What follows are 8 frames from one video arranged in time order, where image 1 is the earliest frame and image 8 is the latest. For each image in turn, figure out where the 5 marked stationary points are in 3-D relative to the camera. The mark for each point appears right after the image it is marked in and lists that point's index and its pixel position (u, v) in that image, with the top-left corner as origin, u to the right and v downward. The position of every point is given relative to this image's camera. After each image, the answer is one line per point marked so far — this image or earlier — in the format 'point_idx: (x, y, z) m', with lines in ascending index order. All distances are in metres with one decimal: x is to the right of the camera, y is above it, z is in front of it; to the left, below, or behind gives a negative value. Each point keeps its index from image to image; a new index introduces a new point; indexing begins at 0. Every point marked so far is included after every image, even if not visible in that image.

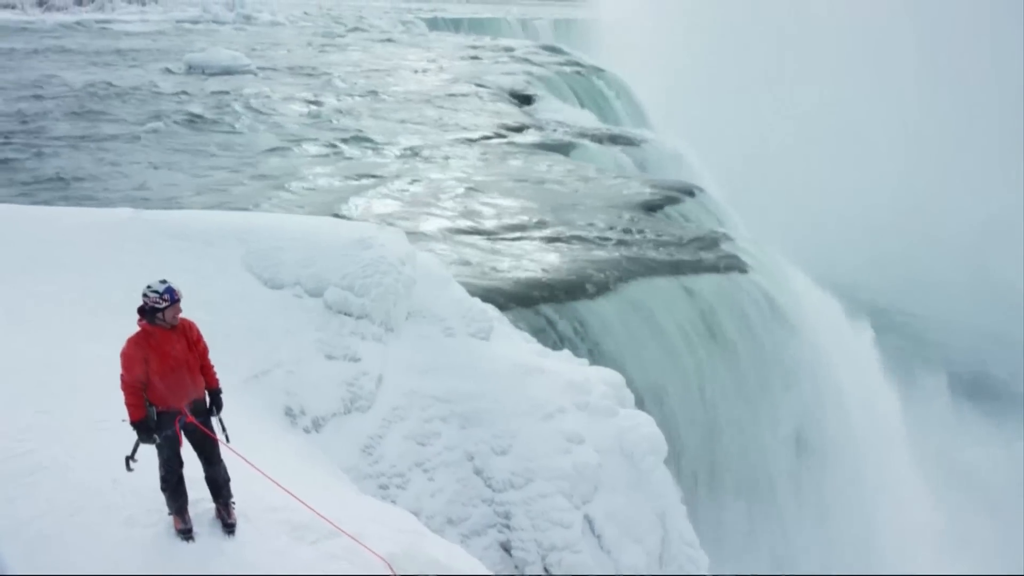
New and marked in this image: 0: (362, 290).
0: (-1.0, 0.0, +5.2) m
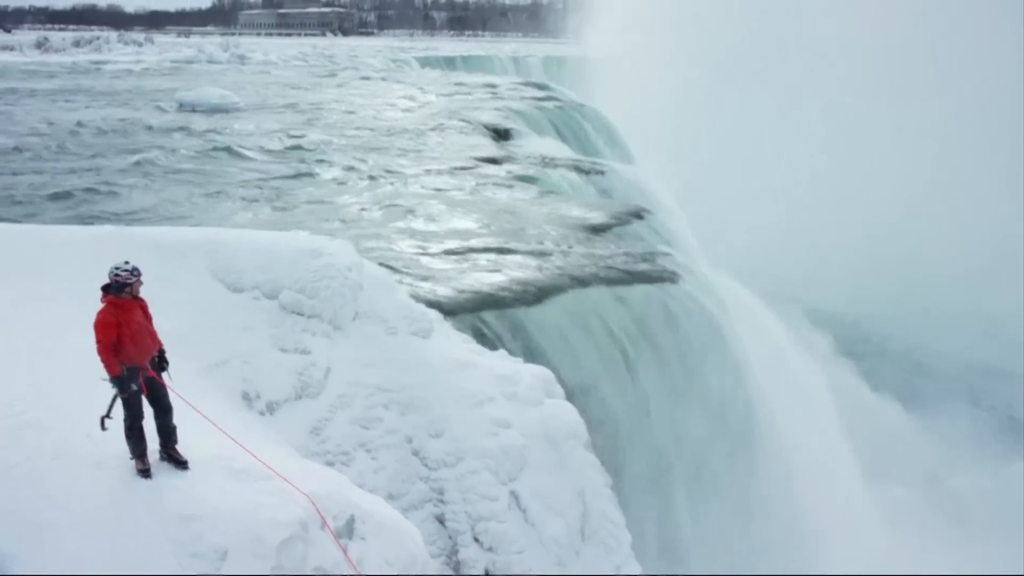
0: (-1.4, 0.0, +5.9) m
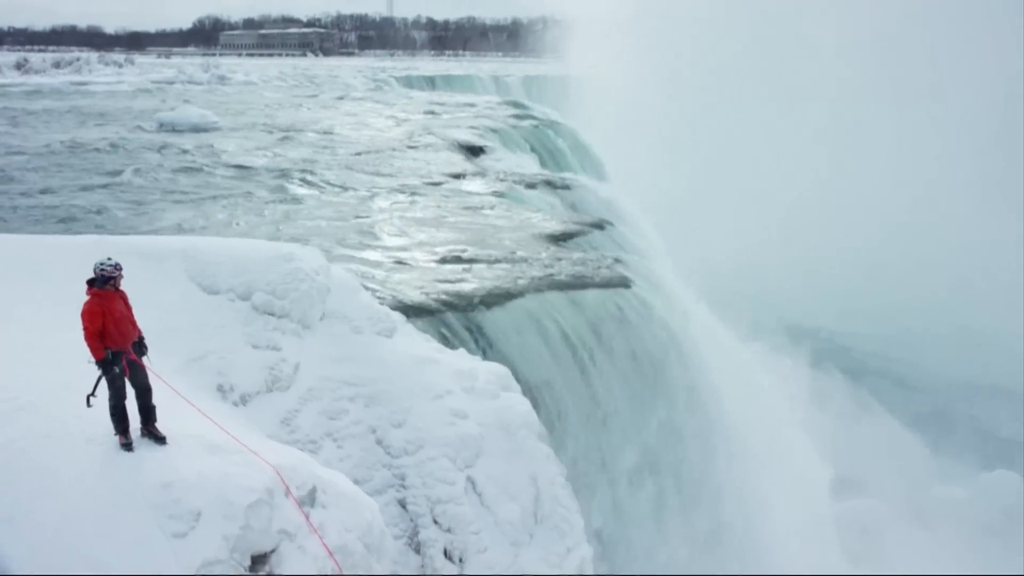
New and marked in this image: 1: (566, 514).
0: (-1.7, 0.0, +6.3) m
1: (+0.4, -1.7, +6.0) m
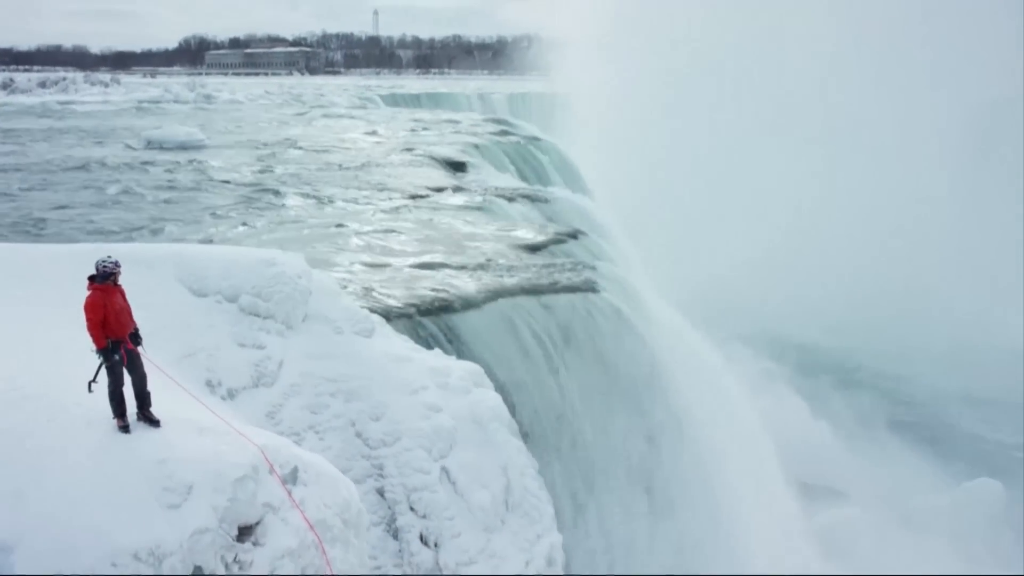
0: (-2.0, -0.1, +6.7) m
1: (+0.2, -1.7, +6.4) m
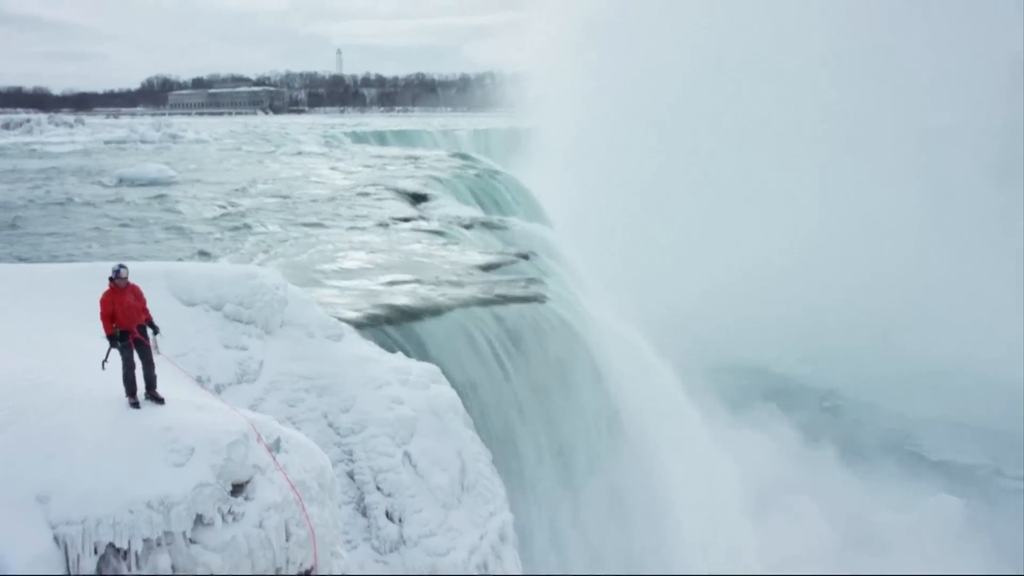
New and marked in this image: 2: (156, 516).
0: (-2.4, -0.2, +7.6) m
1: (-0.2, -1.7, +7.3) m
2: (-2.1, -1.3, +4.8) m
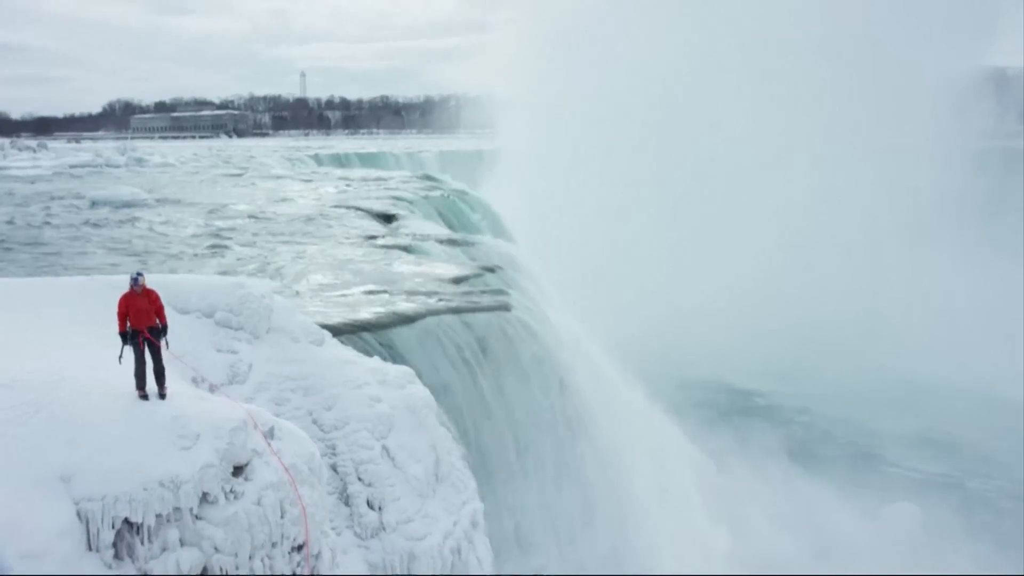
0: (-2.7, -0.3, +8.3) m
1: (-0.5, -1.8, +8.0) m
2: (-2.2, -1.3, +5.4) m
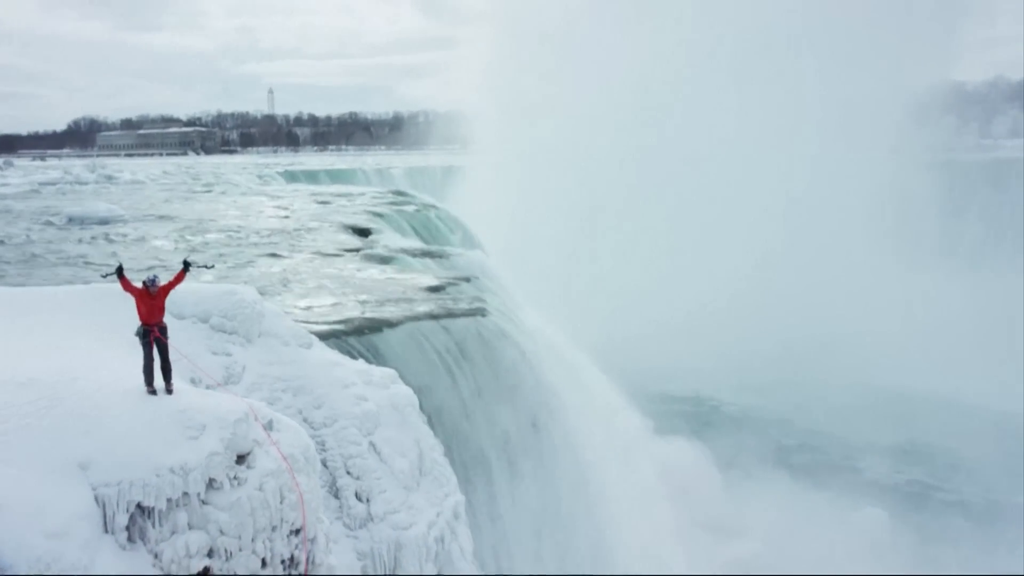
0: (-3.0, -0.3, +8.7) m
1: (-0.7, -1.8, +8.5) m
2: (-2.4, -1.3, +5.9) m
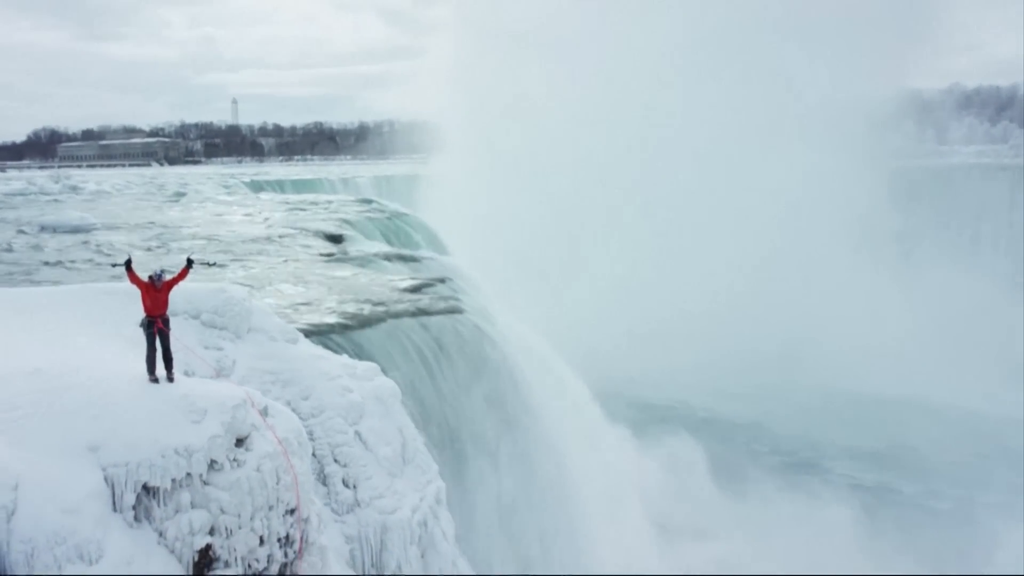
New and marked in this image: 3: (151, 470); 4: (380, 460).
0: (-3.2, -0.3, +9.1) m
1: (-0.9, -1.8, +9.0) m
2: (-2.5, -1.3, +6.3) m
3: (-2.7, -1.3, +6.2) m
4: (-1.3, -1.7, +8.5) m
